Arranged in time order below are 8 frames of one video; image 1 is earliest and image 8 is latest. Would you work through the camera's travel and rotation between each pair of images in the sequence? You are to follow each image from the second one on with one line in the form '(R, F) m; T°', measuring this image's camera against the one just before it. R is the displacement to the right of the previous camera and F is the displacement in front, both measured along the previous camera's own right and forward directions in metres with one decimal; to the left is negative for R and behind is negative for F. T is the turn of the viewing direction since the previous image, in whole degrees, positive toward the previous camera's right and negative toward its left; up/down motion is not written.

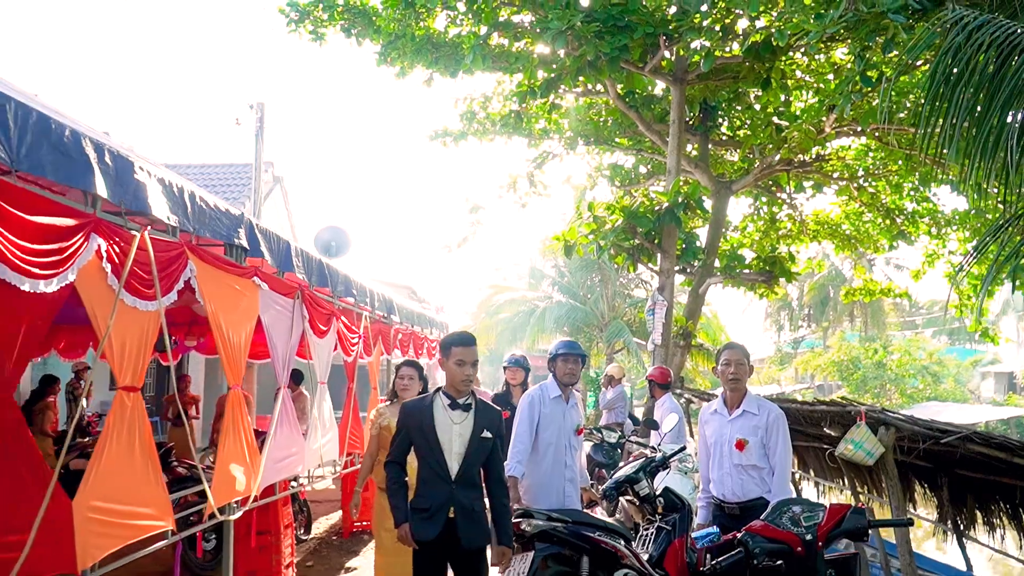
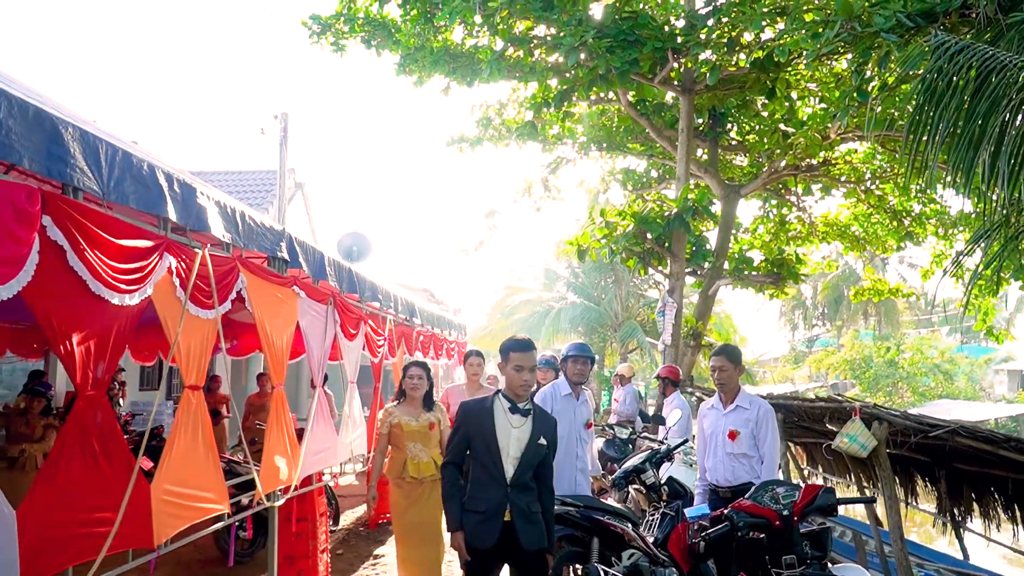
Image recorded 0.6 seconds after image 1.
(0.0, -0.4) m; -1°
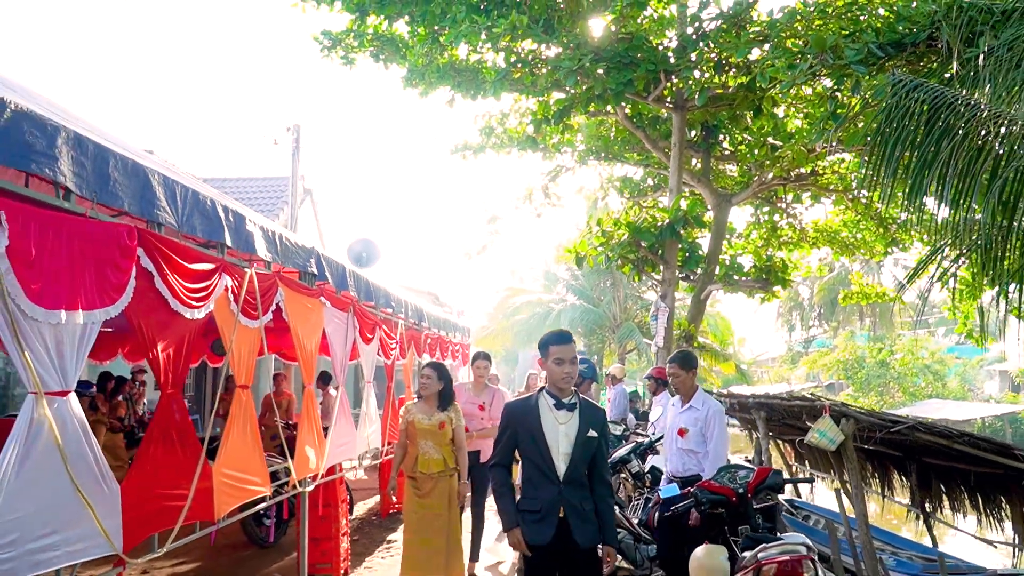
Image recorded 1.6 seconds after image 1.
(0.0, -0.5) m; 0°
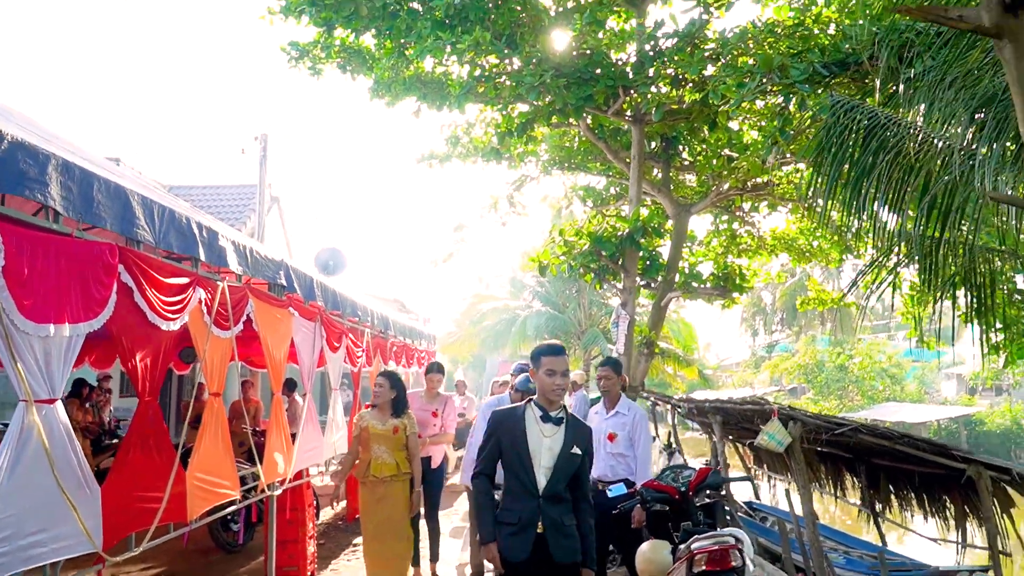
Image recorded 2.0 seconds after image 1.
(0.0, -0.2) m; +2°
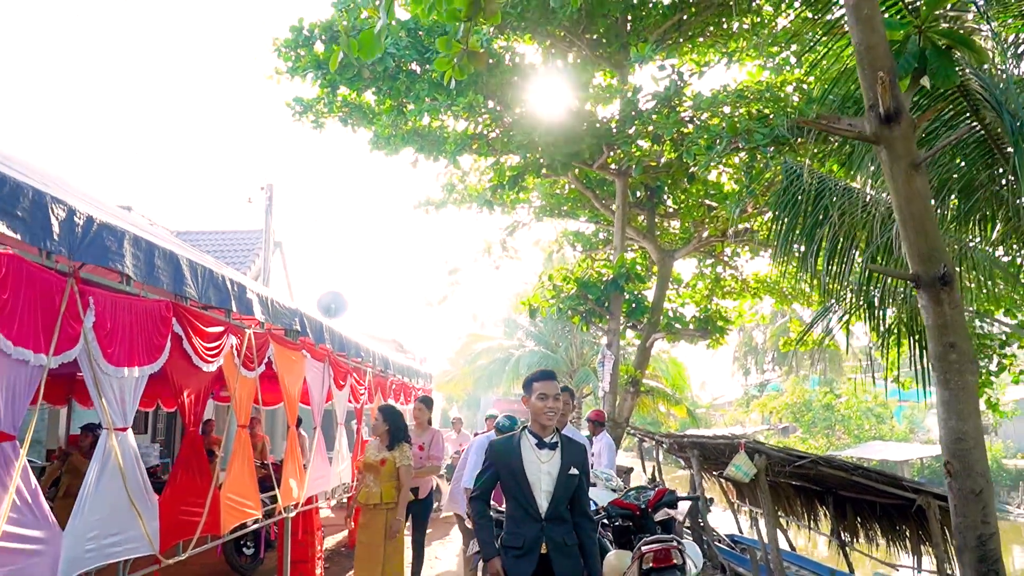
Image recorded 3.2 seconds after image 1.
(0.0, -0.6) m; 0°
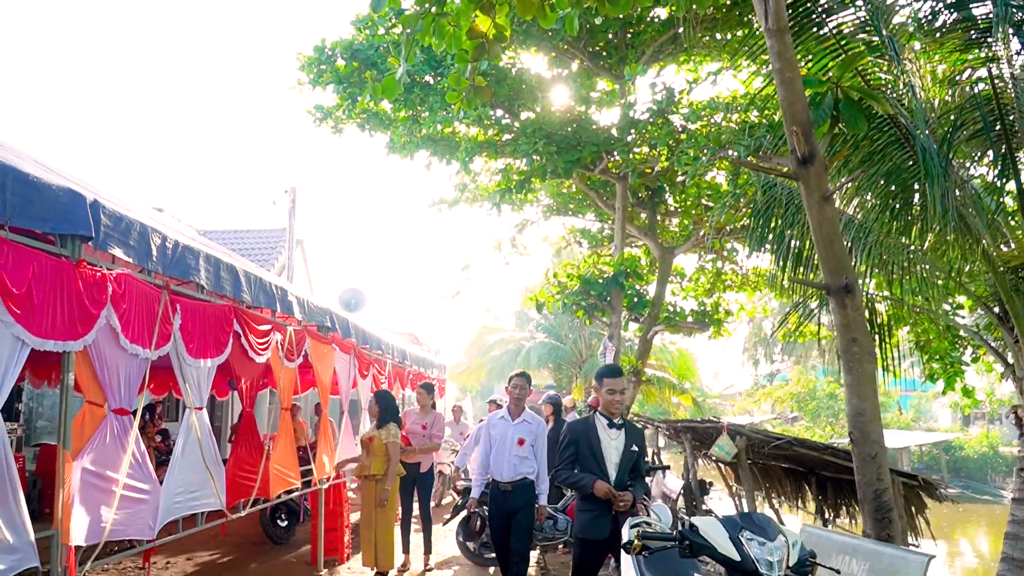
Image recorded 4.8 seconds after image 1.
(+0.1, -0.7) m; -1°
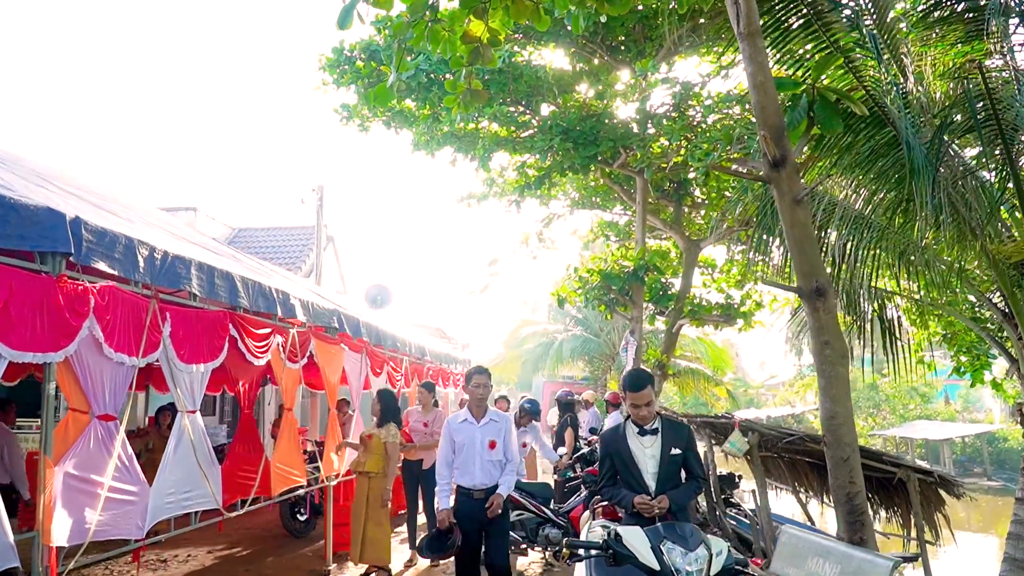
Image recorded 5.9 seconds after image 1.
(+0.3, 0.0) m; -3°
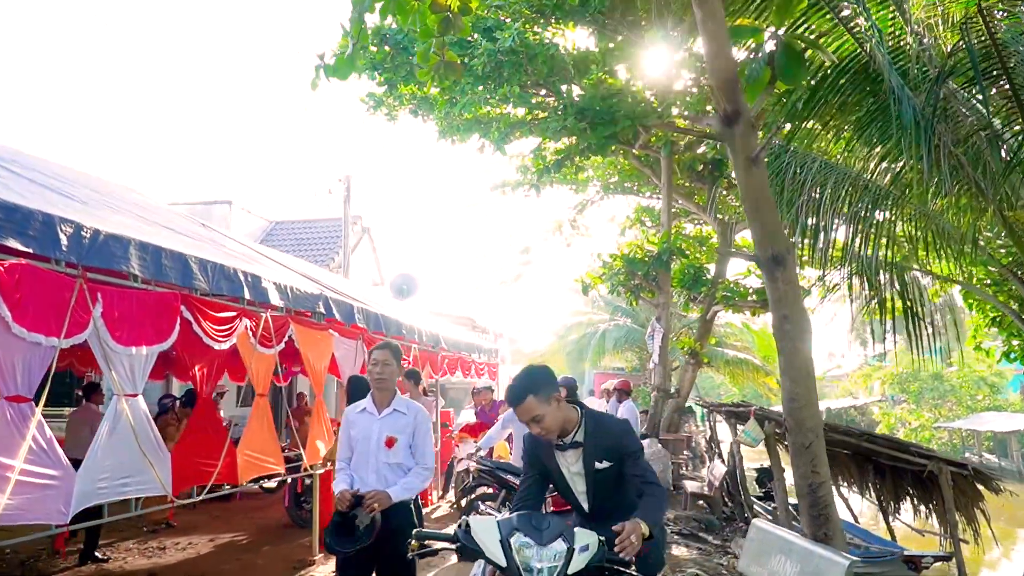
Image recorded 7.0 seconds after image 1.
(+0.6, +0.3) m; -5°
